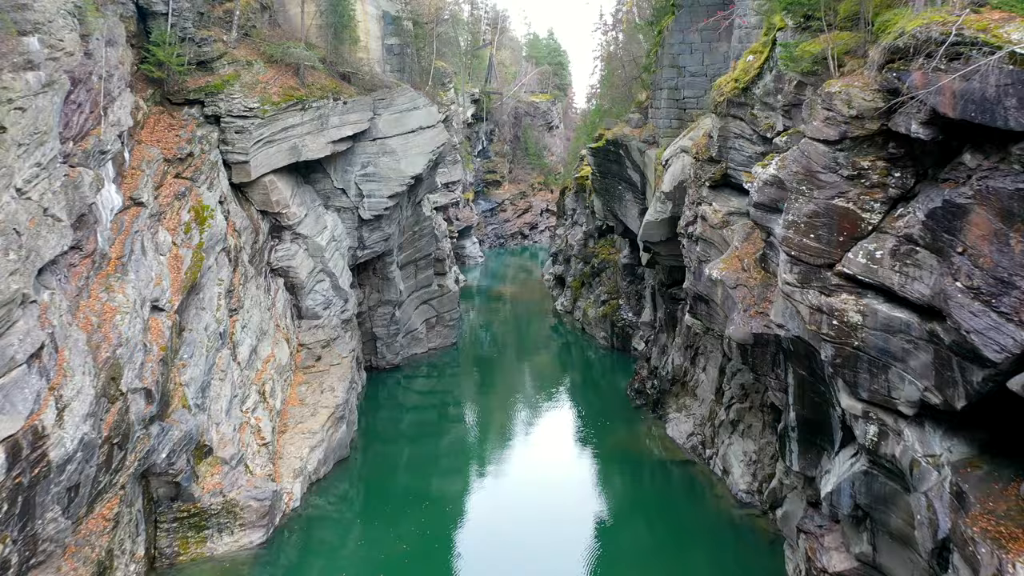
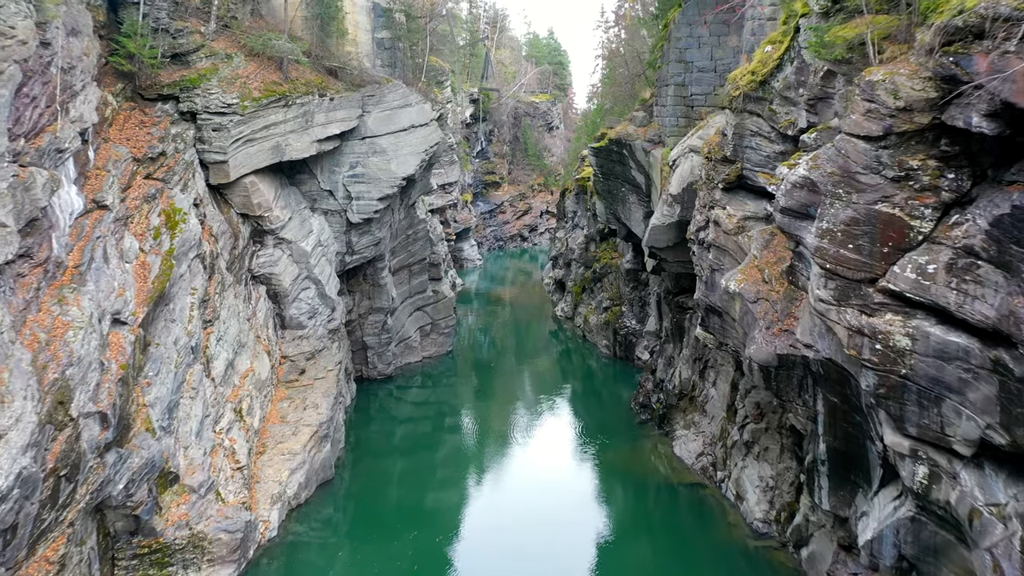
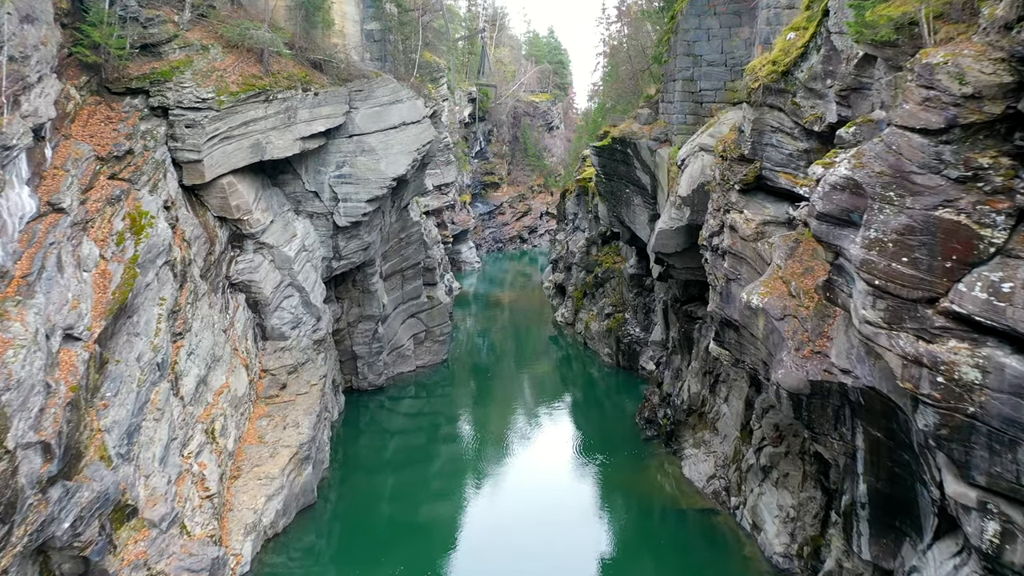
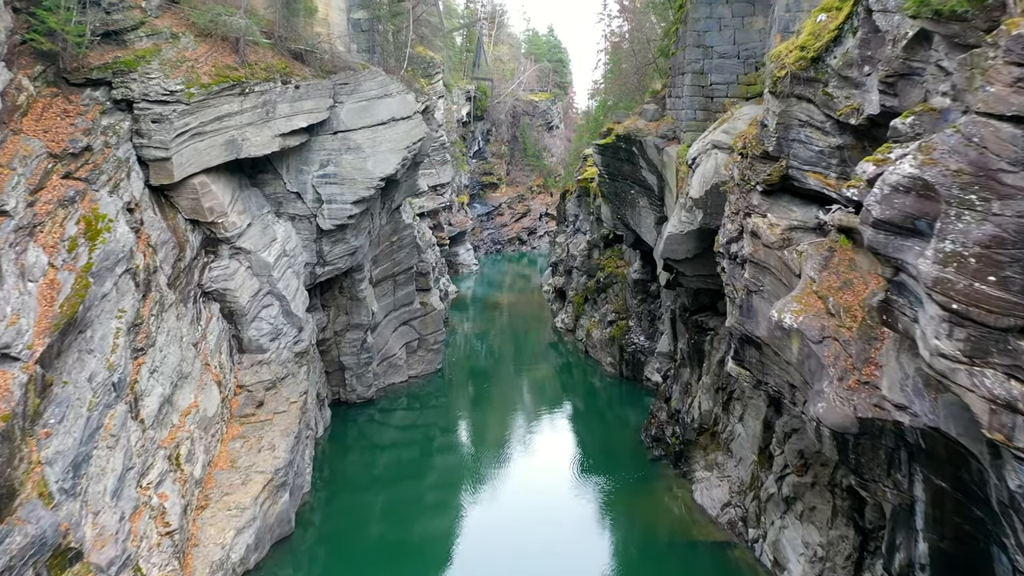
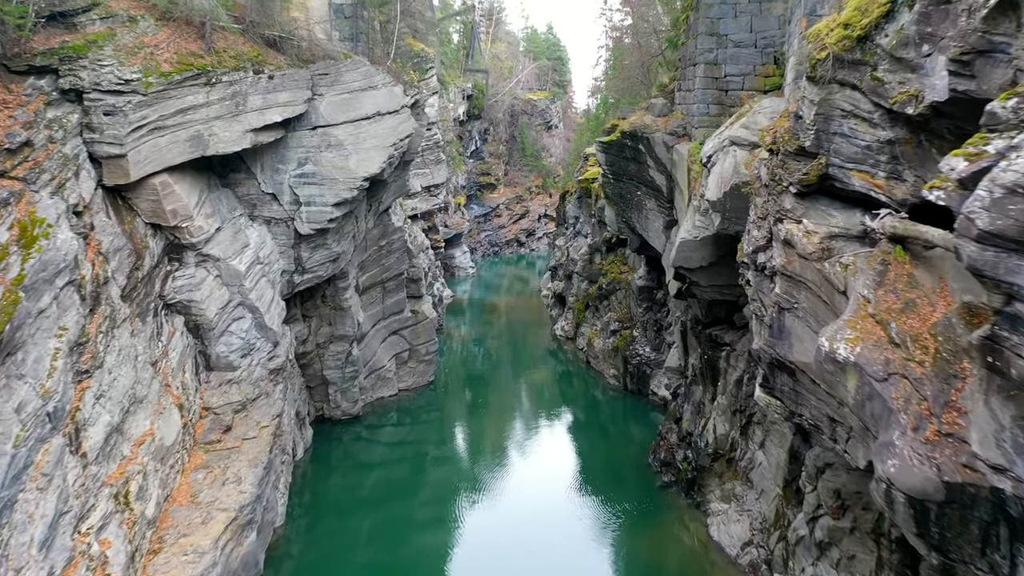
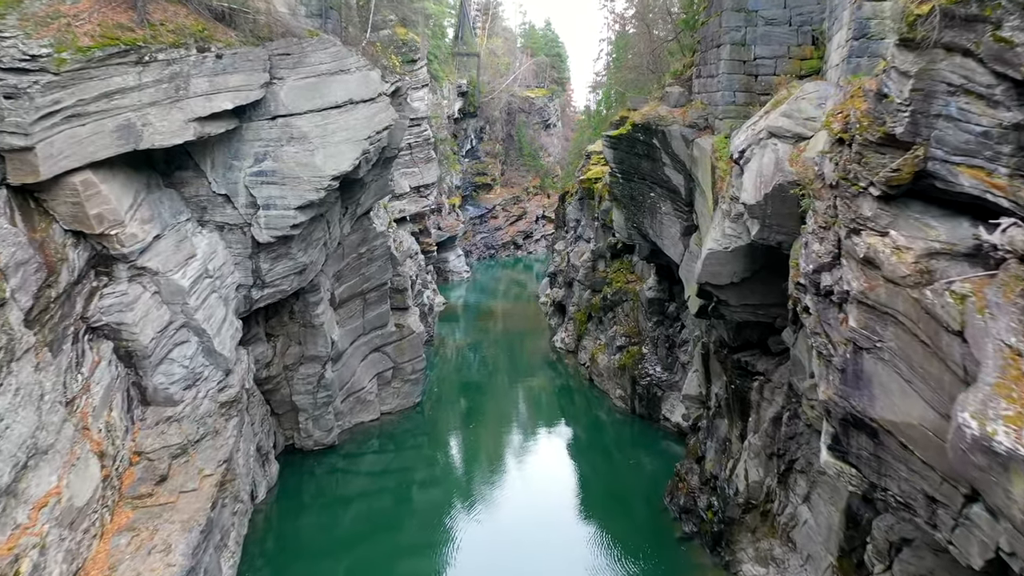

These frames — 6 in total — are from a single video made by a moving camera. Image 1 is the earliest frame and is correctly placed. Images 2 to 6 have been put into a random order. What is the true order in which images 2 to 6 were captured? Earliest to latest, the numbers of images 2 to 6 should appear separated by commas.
2, 3, 4, 5, 6
